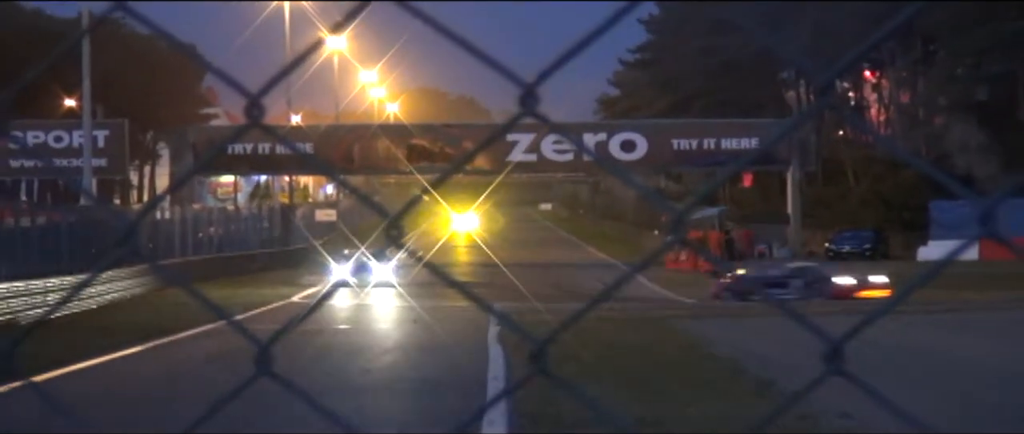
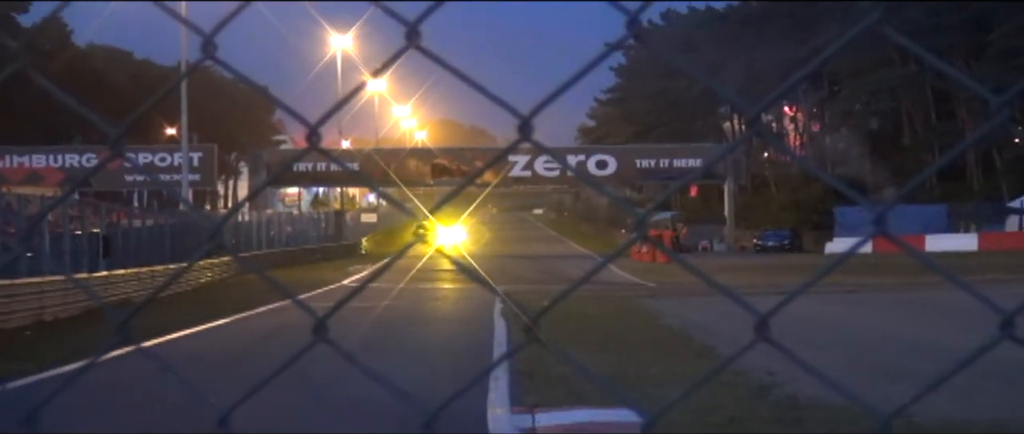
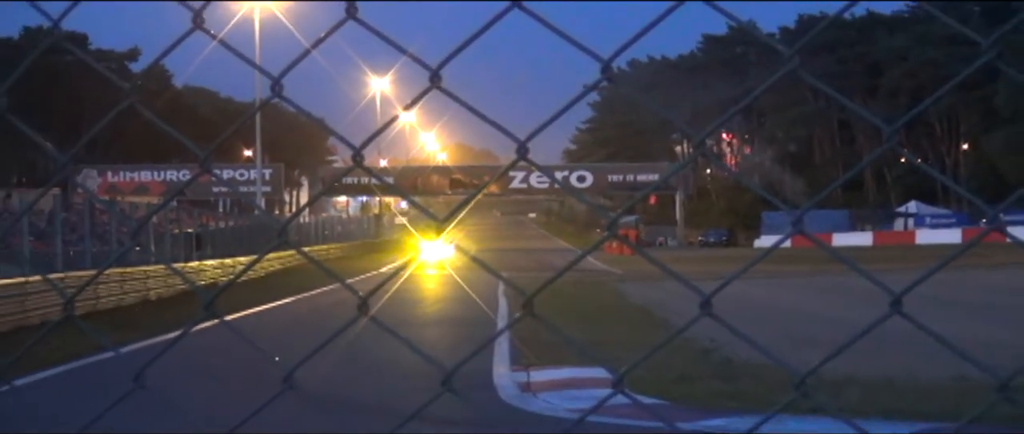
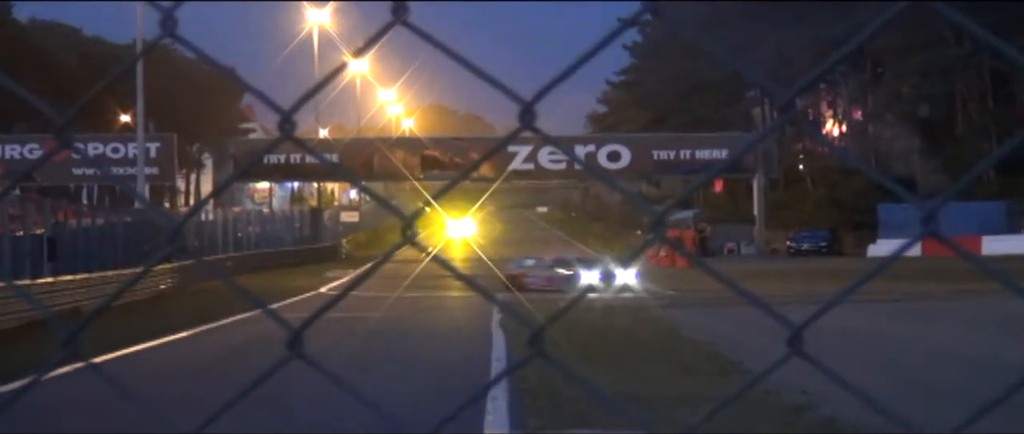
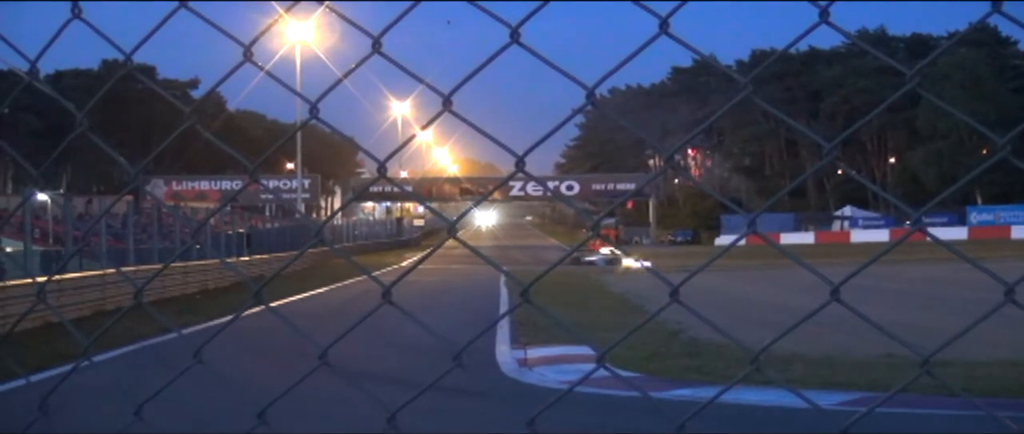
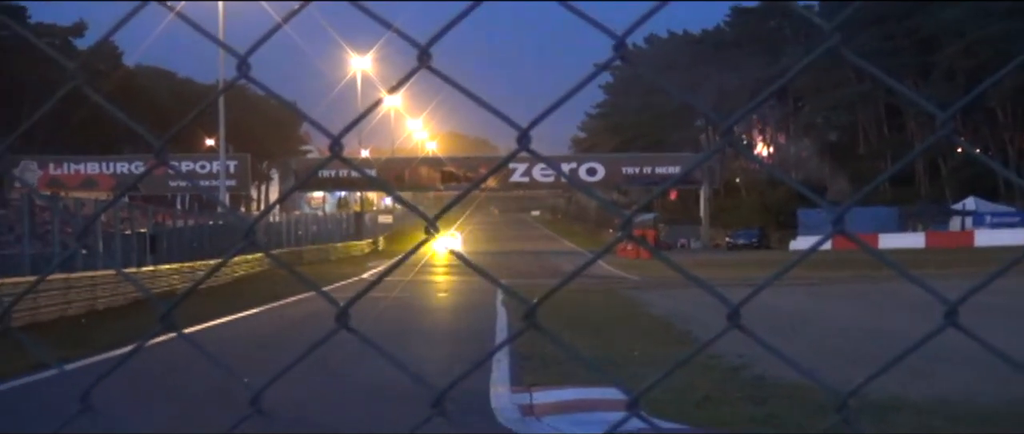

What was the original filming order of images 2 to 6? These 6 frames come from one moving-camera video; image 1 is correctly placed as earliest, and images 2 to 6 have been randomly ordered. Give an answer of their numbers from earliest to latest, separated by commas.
4, 2, 6, 3, 5
